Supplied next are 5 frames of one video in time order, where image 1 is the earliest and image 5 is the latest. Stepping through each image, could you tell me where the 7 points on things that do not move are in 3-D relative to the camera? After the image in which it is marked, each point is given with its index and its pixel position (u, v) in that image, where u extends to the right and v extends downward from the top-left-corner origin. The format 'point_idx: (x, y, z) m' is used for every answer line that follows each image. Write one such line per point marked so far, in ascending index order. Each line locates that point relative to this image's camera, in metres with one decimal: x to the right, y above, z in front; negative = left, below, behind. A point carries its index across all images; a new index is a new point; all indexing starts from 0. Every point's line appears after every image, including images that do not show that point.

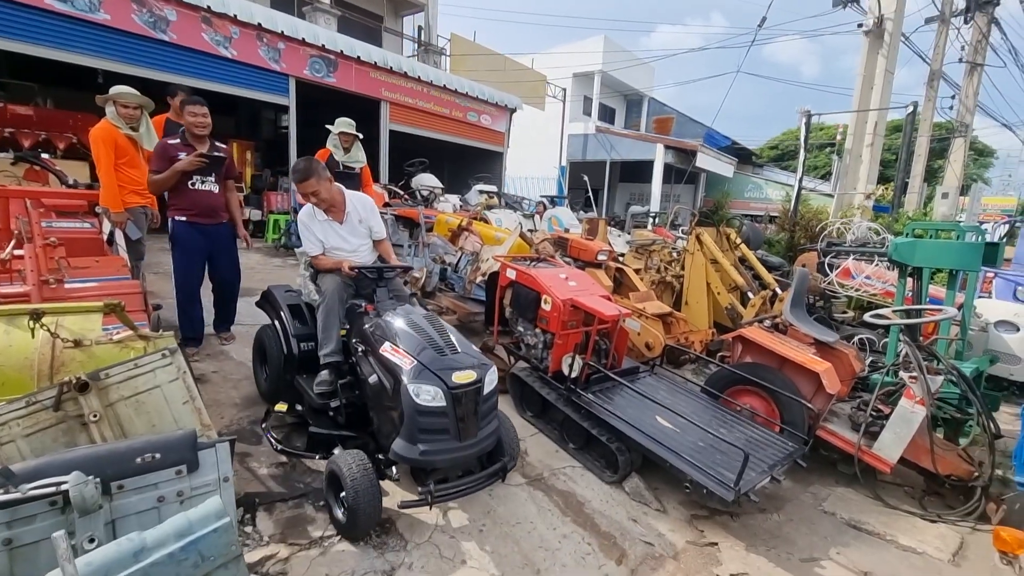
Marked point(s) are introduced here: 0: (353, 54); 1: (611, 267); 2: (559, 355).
0: (-3.1, +4.5, +9.7) m
1: (+1.0, +0.2, +5.3) m
2: (+0.3, -0.5, +3.6) m
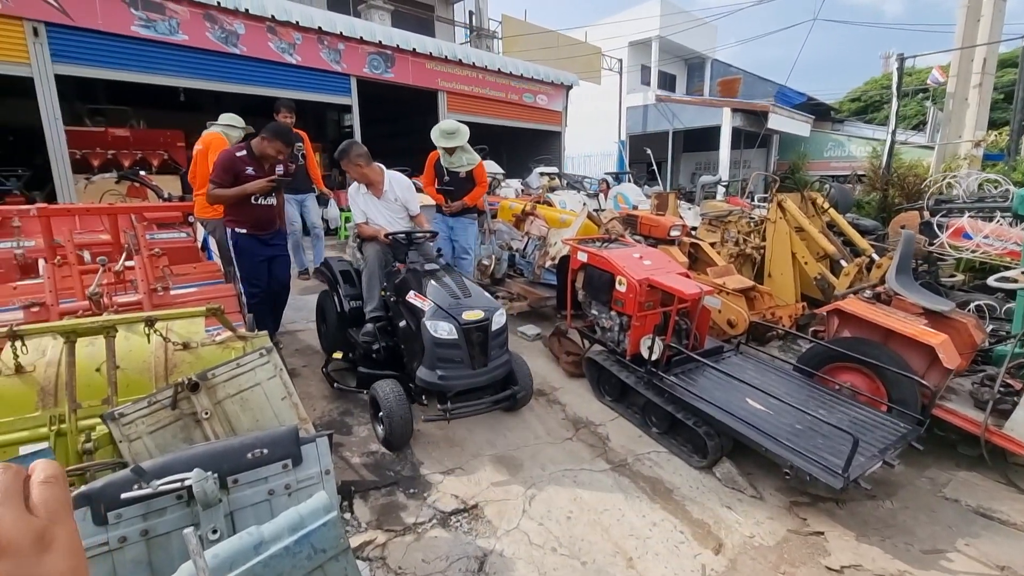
0: (-2.0, +4.7, +9.8) m
1: (+1.7, +0.5, +5.0) m
2: (+0.9, -0.3, +3.5) m
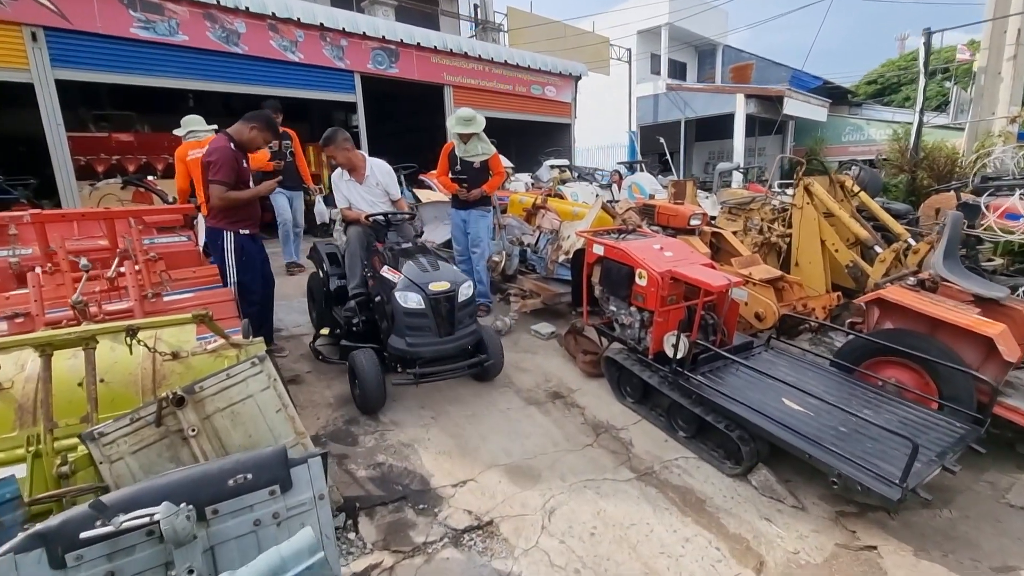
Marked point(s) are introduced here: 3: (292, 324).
0: (-1.9, +4.7, +9.6) m
1: (+1.8, +0.5, +4.8) m
2: (+1.0, -0.3, +3.2) m
3: (-2.0, -0.3, +4.5) m
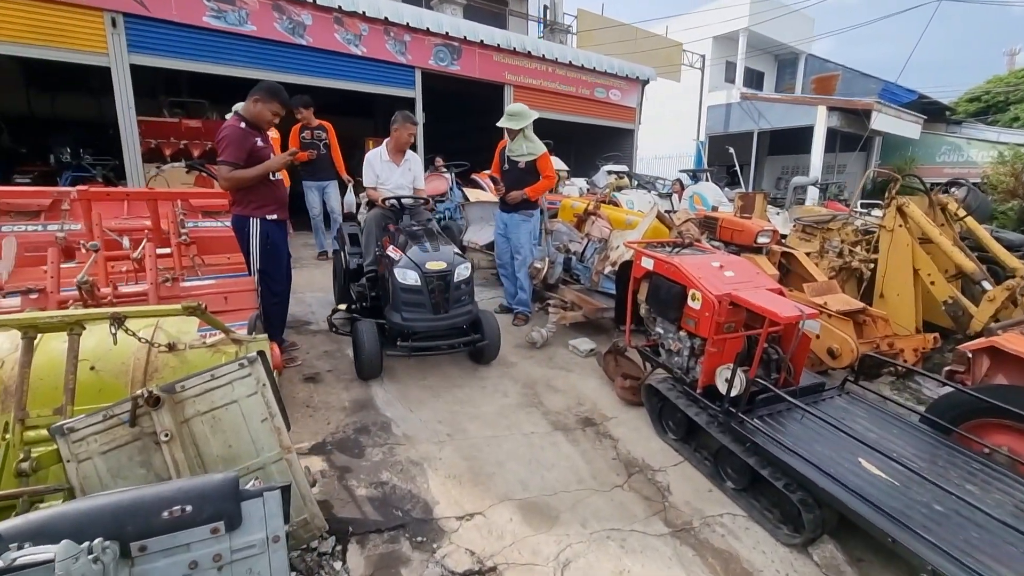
0: (-0.7, +4.7, +9.5) m
1: (+2.2, +0.3, +4.2) m
2: (+1.1, -0.4, +2.8) m
3: (-1.7, -0.3, +4.4) m
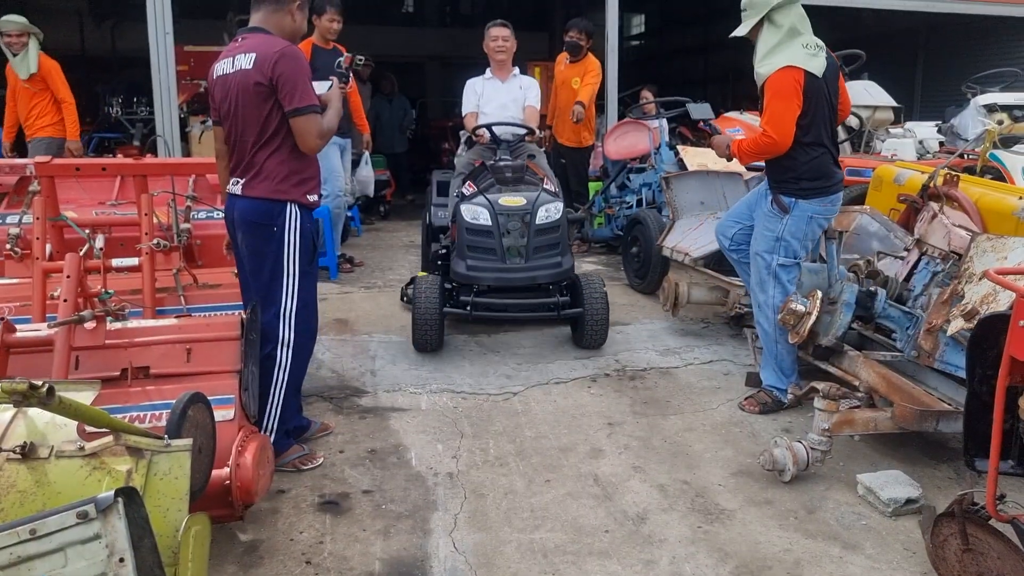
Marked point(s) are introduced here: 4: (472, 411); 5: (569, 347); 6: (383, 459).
0: (+2.5, +4.6, +7.1) m
1: (+3.0, -0.1, +1.4) m
2: (+1.4, -0.8, +0.5) m
3: (-0.5, -0.4, +3.0) m
4: (-0.2, -0.6, +2.5) m
5: (+0.4, -0.4, +3.0) m
6: (-0.5, -0.7, +2.2) m
